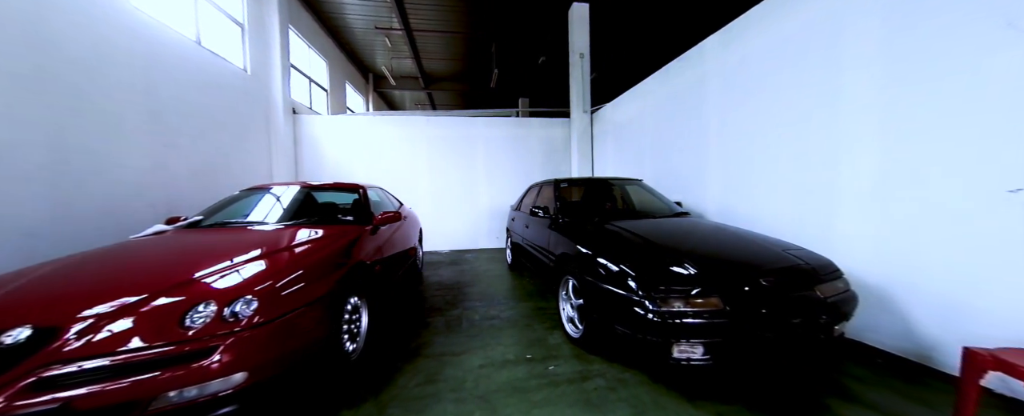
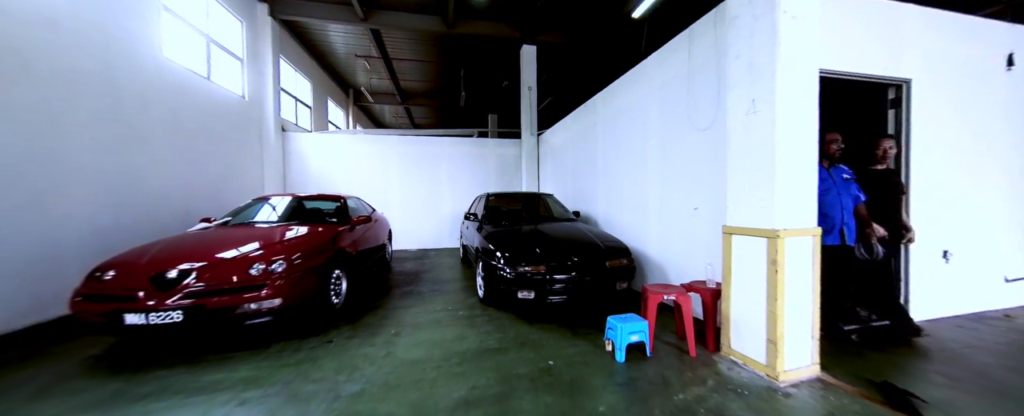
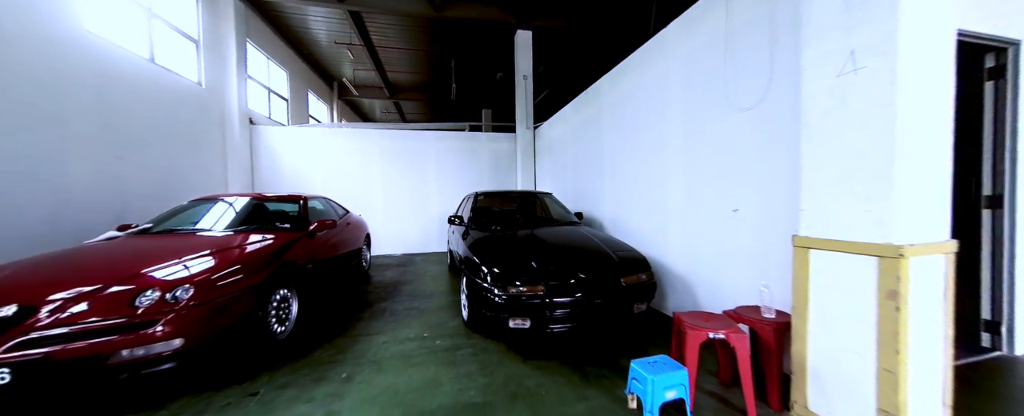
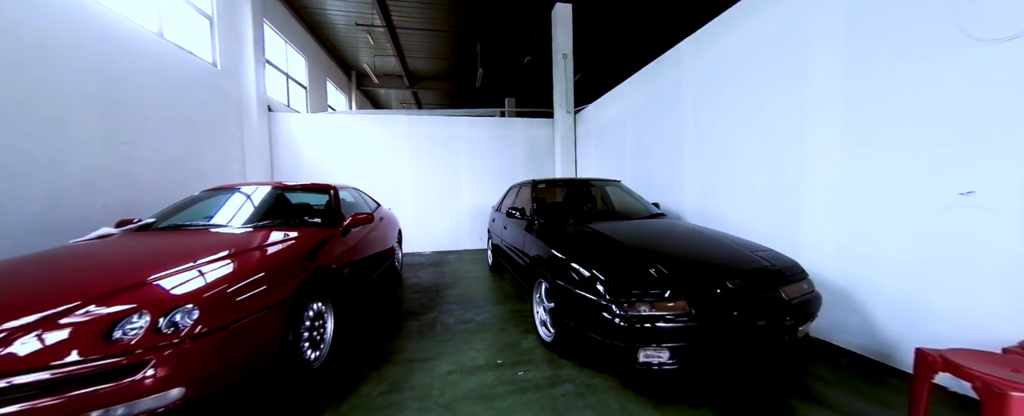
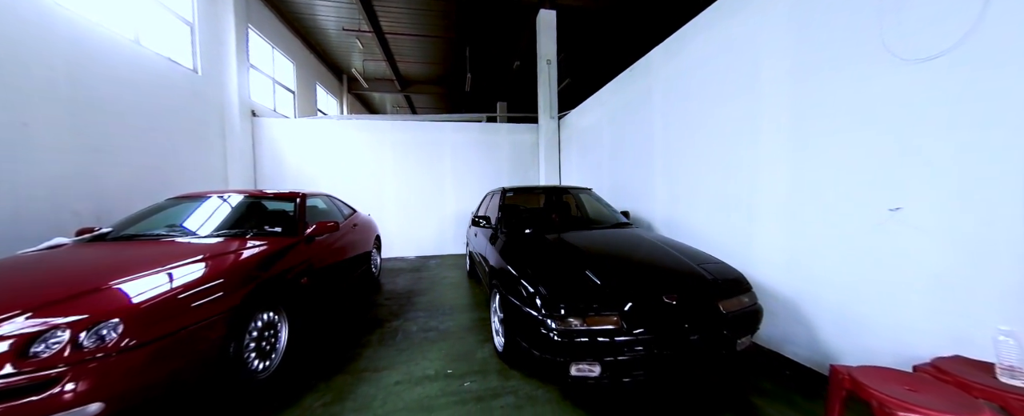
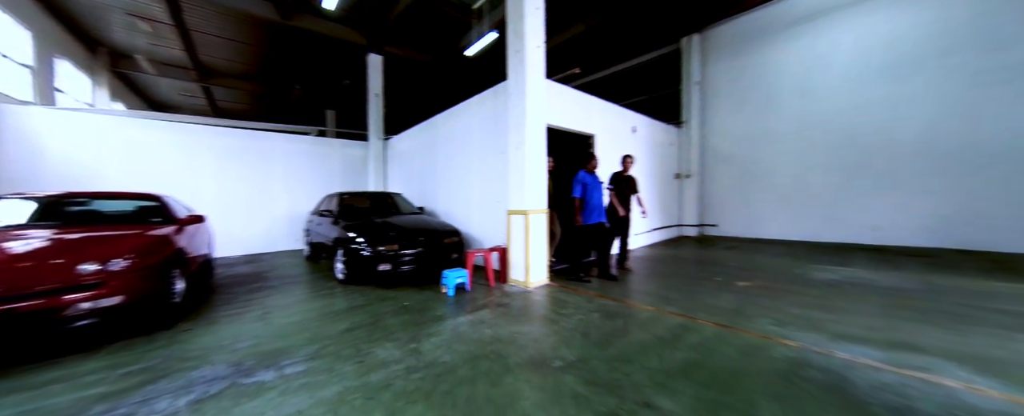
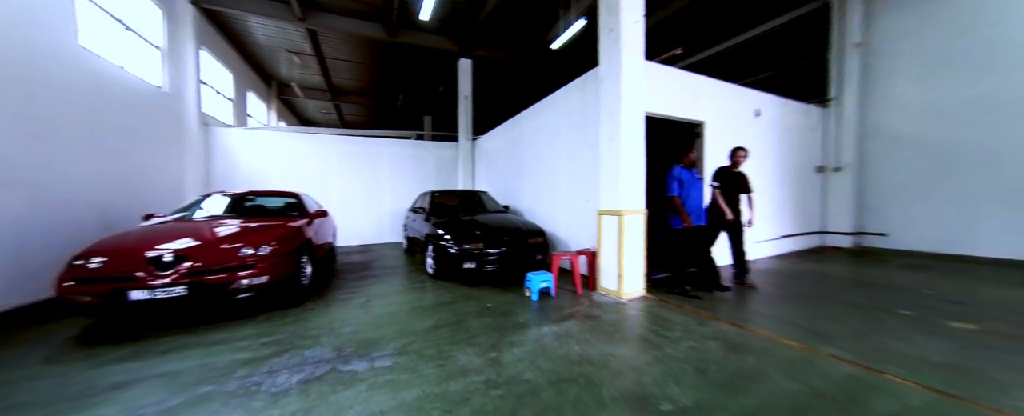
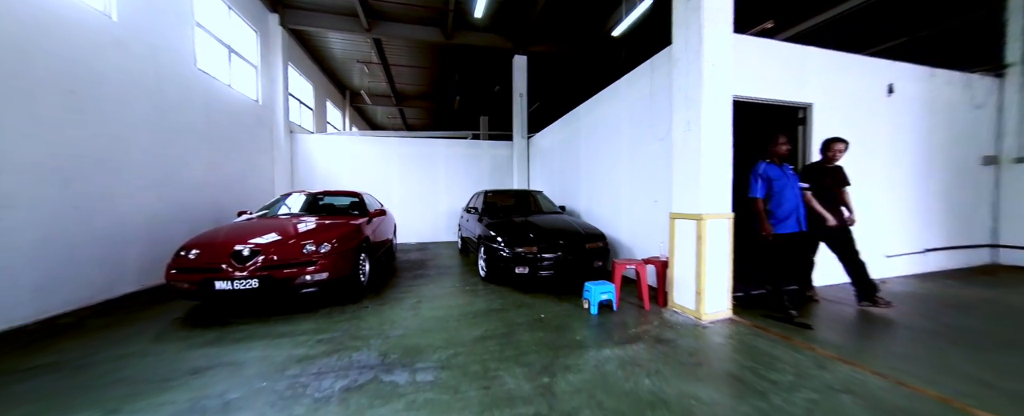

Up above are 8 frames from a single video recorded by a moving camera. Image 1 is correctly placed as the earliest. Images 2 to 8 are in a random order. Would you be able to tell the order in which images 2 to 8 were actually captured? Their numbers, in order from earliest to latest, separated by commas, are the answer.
4, 5, 3, 2, 8, 7, 6
